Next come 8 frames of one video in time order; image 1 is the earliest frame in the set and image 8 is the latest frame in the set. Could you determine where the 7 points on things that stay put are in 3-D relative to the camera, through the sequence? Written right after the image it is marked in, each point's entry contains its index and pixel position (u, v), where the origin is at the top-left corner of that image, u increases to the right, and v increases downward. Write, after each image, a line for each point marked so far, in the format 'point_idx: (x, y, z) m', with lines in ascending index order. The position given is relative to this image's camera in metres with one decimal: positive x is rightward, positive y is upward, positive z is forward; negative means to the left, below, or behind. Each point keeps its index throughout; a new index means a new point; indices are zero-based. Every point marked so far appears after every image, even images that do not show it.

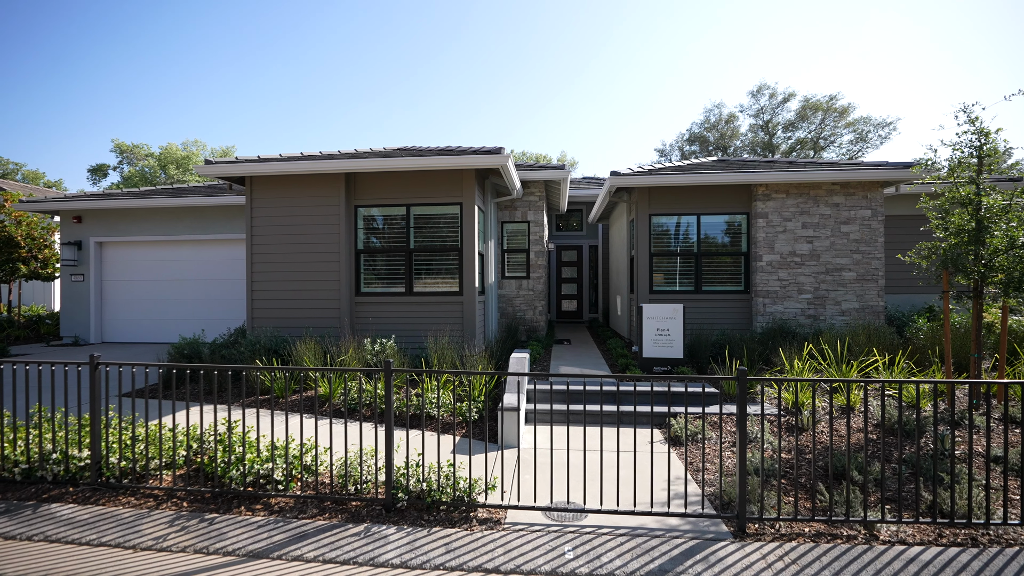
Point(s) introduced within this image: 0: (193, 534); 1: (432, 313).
0: (-2.1, -1.6, +3.6) m
1: (-1.1, -0.4, +8.4) m
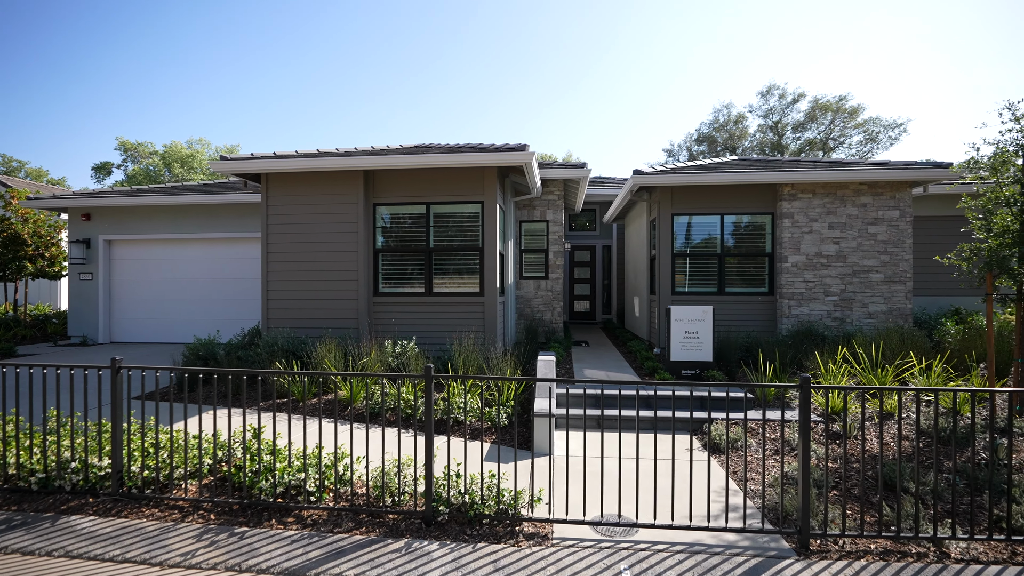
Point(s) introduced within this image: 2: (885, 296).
0: (-1.8, -1.6, +3.4) m
1: (-0.8, -0.4, +8.2) m
2: (+5.9, -0.1, +9.1) m
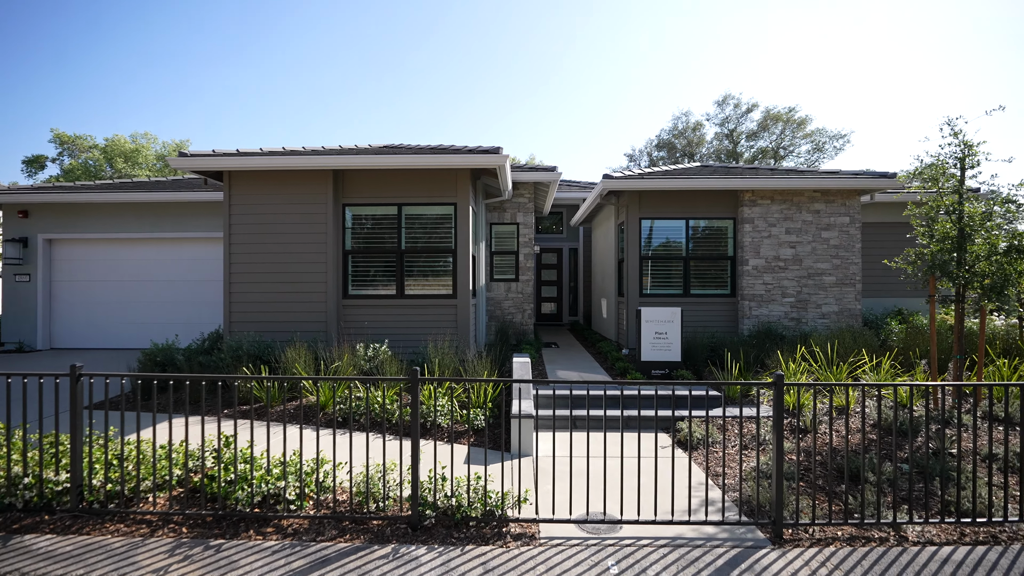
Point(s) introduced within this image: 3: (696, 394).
0: (-1.8, -1.6, +3.3) m
1: (-1.2, -0.4, +8.2) m
2: (+5.4, -0.2, +9.5) m
3: (+2.2, -1.2, +6.7) m
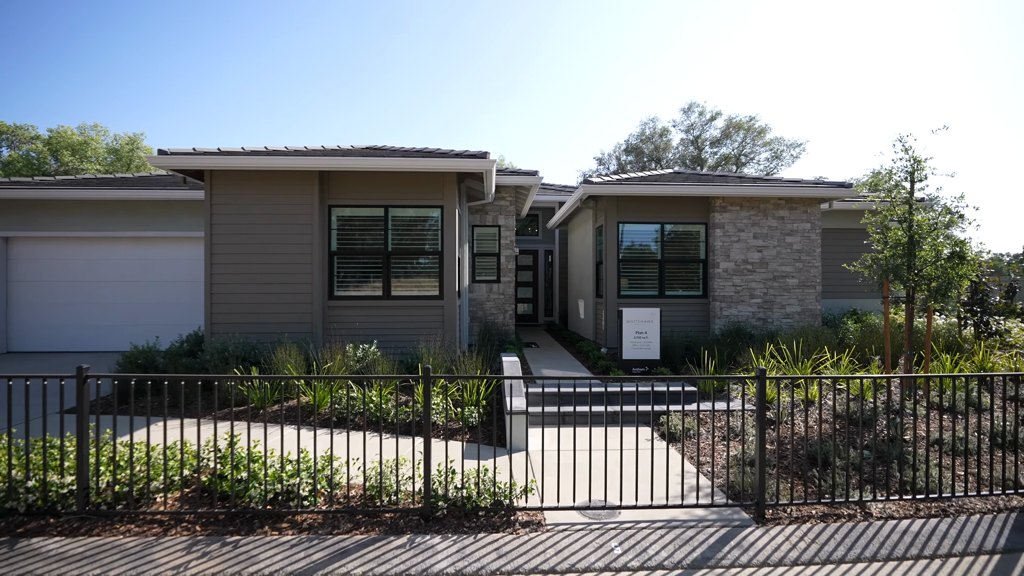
0: (-1.7, -1.6, +3.4) m
1: (-1.4, -0.4, +8.3) m
2: (+5.1, -0.2, +10.1) m
3: (+2.0, -1.3, +7.1) m
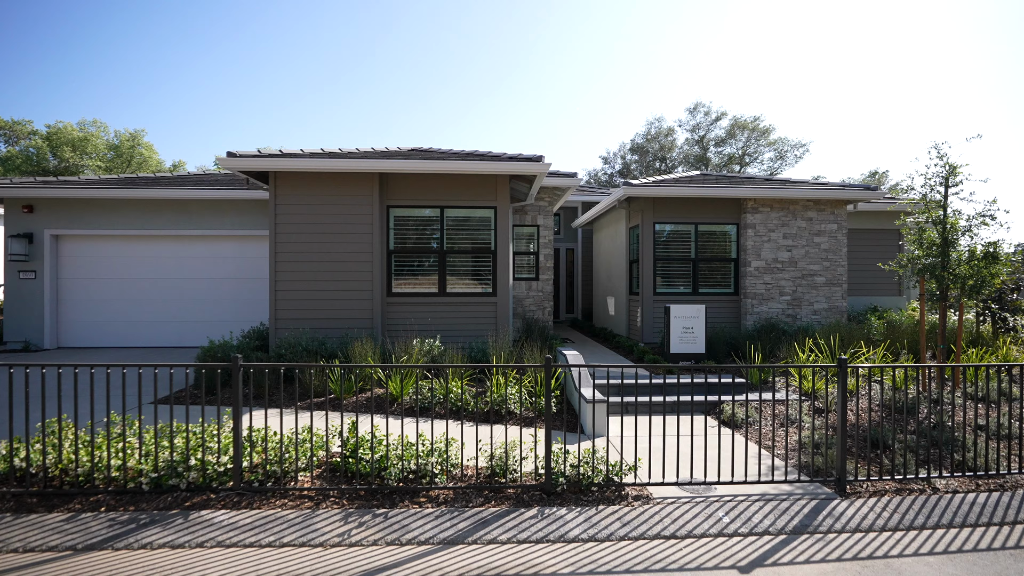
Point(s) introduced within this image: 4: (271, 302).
0: (-0.9, -1.6, +3.8) m
1: (-0.7, -0.4, +8.7) m
2: (+5.8, -0.1, +10.6) m
3: (+2.8, -1.2, +7.5) m
4: (-3.5, -0.2, +8.4) m
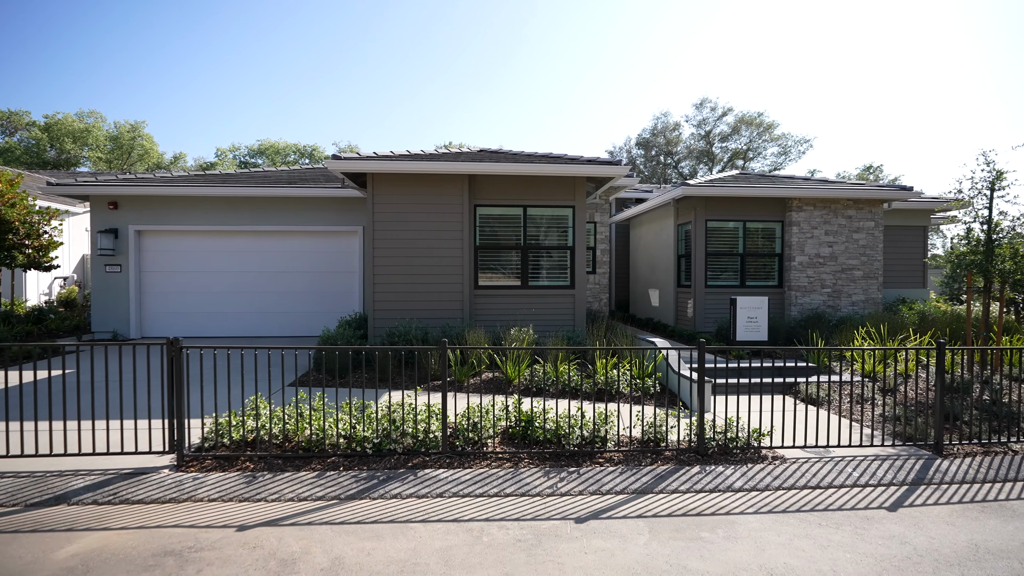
0: (+0.5, -1.5, +4.5) m
1: (+0.6, -0.3, +9.4) m
2: (+7.1, 0.0, +11.4) m
3: (+4.1, -1.1, +8.3) m
4: (-2.3, -0.1, +9.0) m
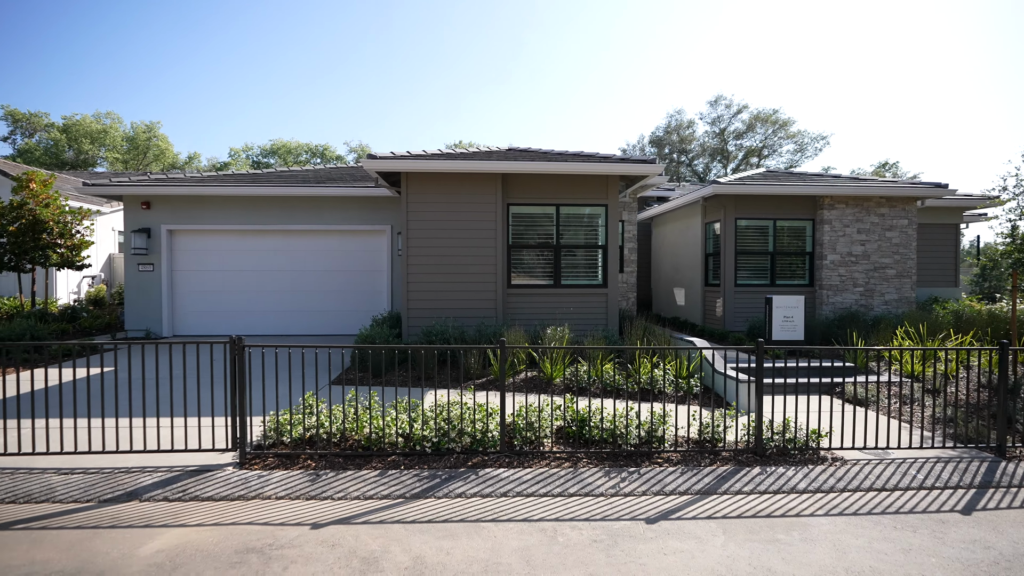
0: (+1.0, -1.5, +4.5) m
1: (+1.2, -0.2, +9.4) m
2: (+7.6, 0.0, +11.3) m
3: (+4.7, -1.1, +8.3) m
4: (-1.7, -0.1, +9.0) m
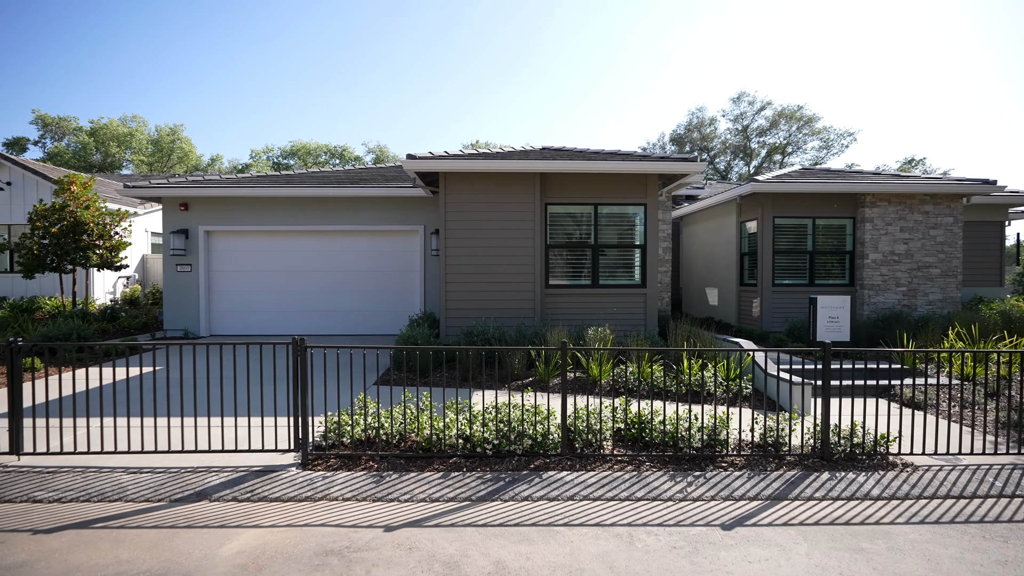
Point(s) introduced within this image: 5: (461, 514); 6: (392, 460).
0: (+1.5, -1.5, +4.4) m
1: (+1.8, -0.2, +9.3) m
2: (+8.3, 0.0, +11.1) m
3: (+5.2, -1.1, +8.1) m
4: (-1.1, -0.1, +9.0) m
5: (-0.3, -1.5, +3.9) m
6: (-1.0, -1.4, +4.6) m
